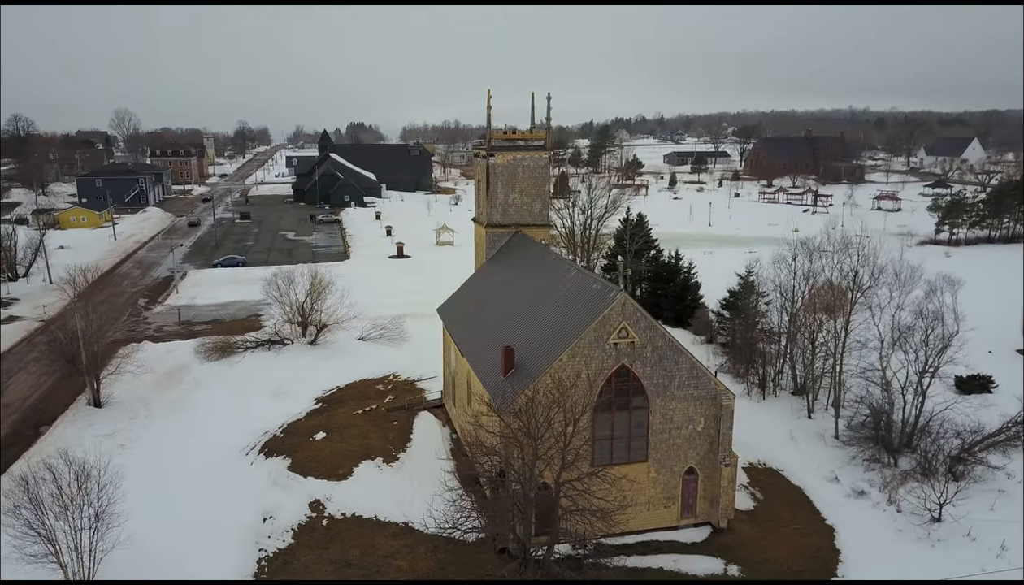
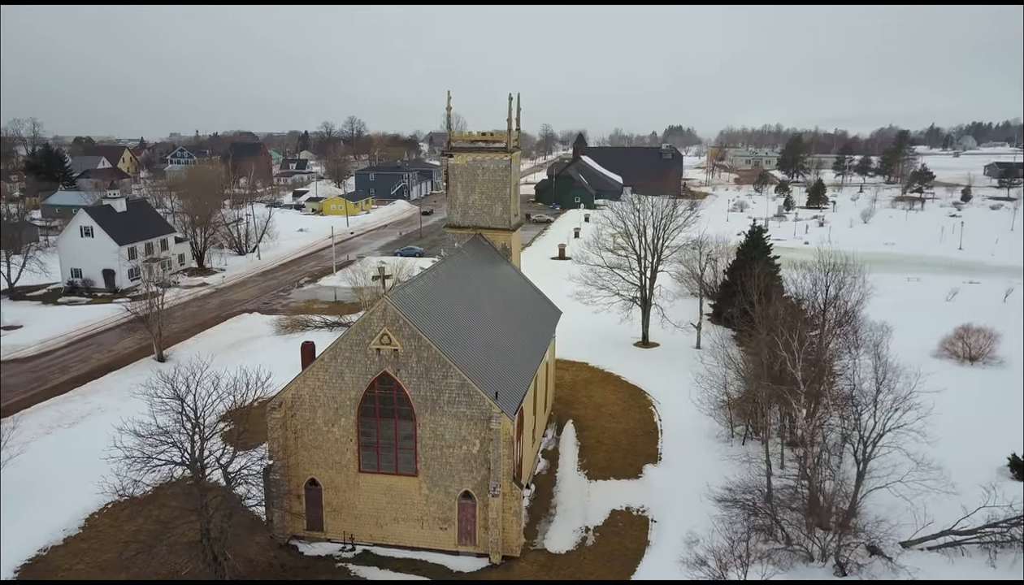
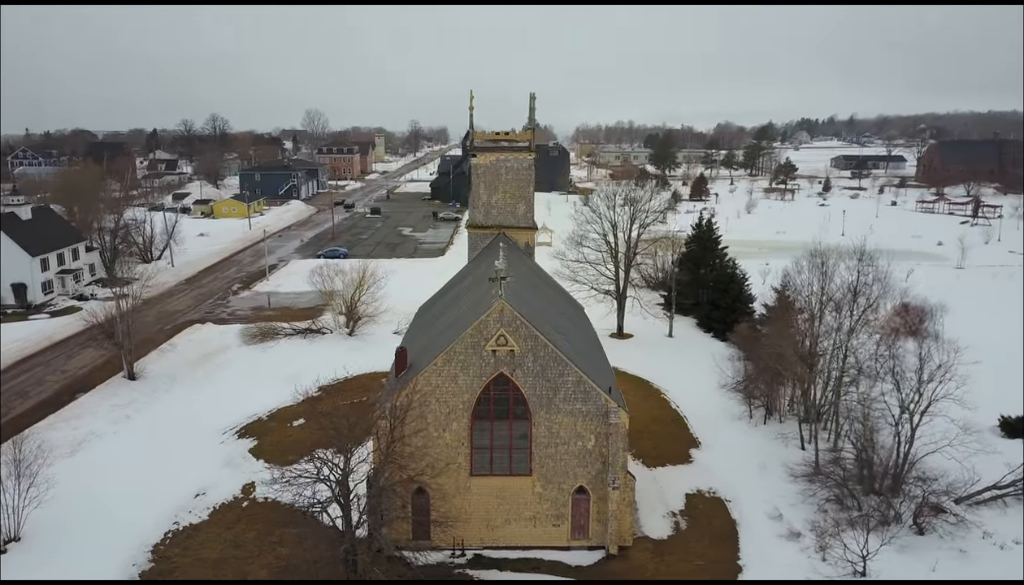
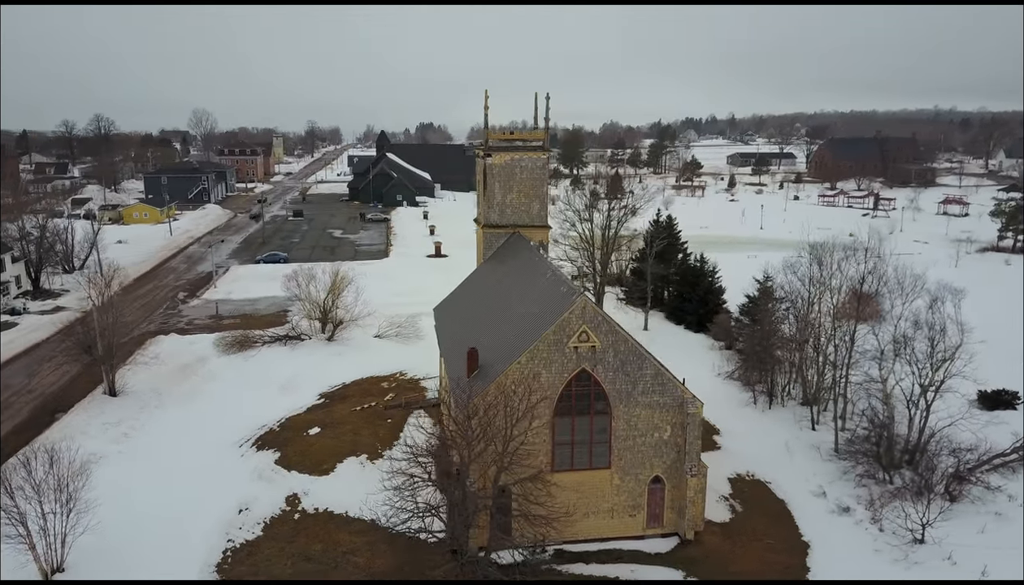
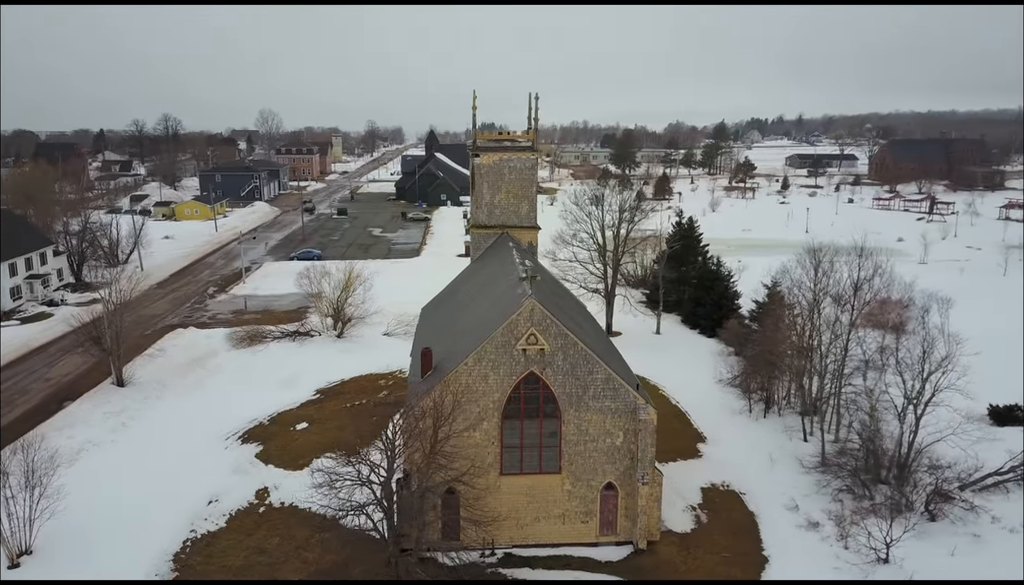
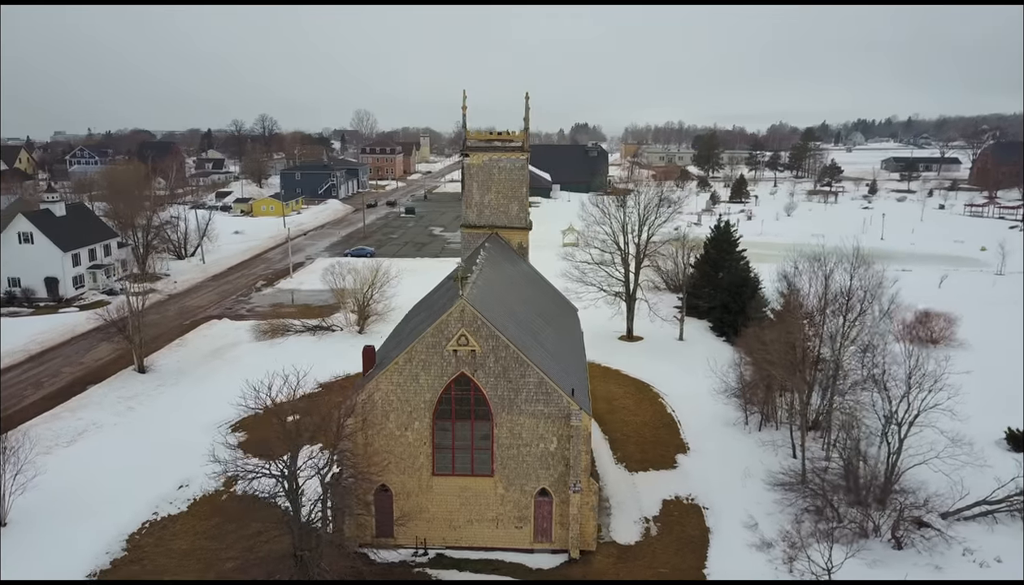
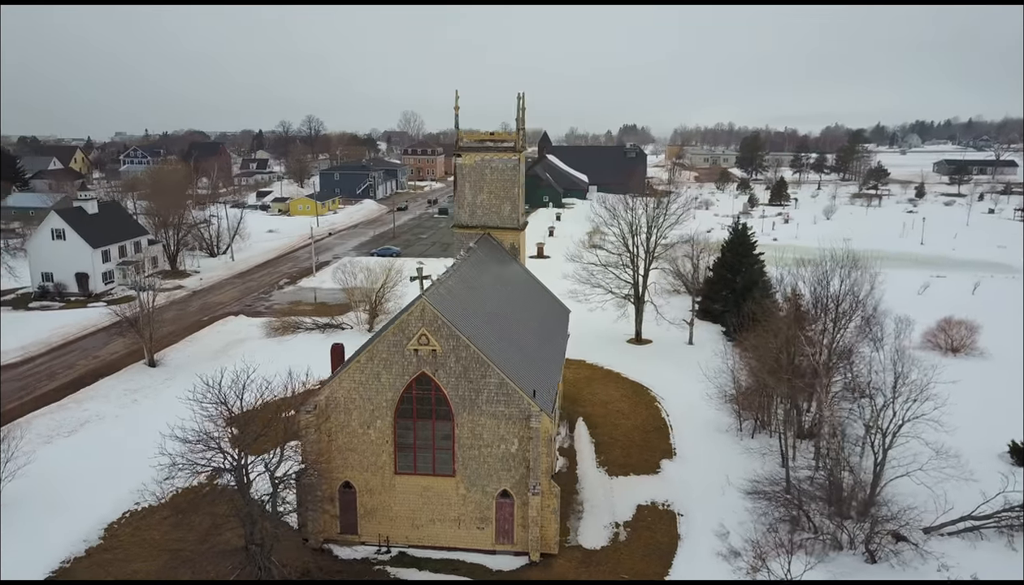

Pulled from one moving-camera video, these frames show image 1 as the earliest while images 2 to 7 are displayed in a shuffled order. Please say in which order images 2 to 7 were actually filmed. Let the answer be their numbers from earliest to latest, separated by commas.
4, 5, 3, 6, 7, 2
